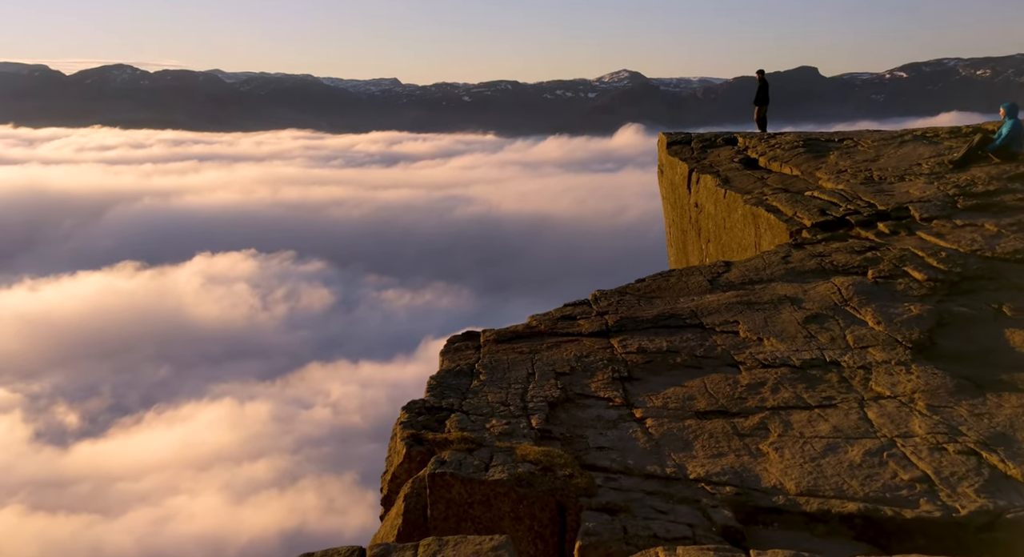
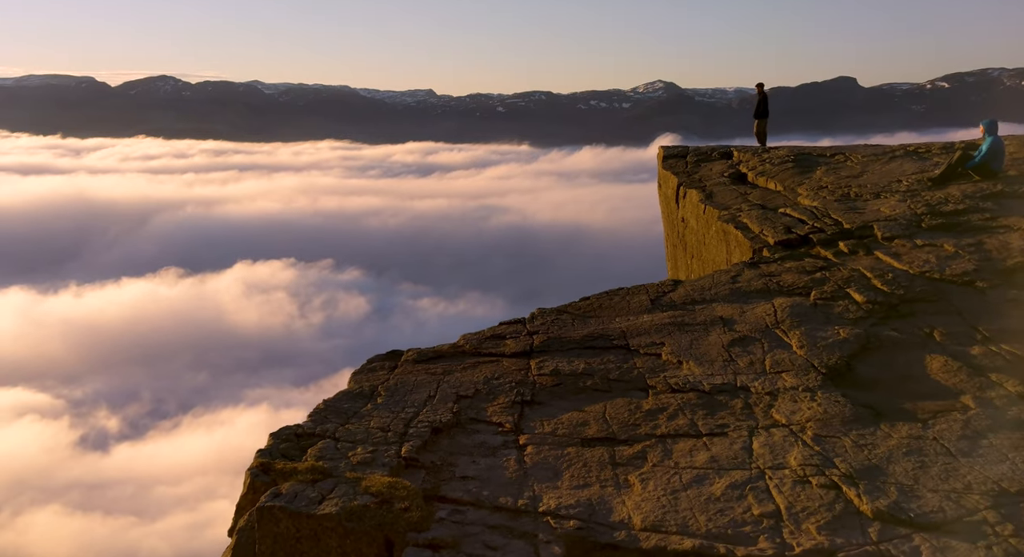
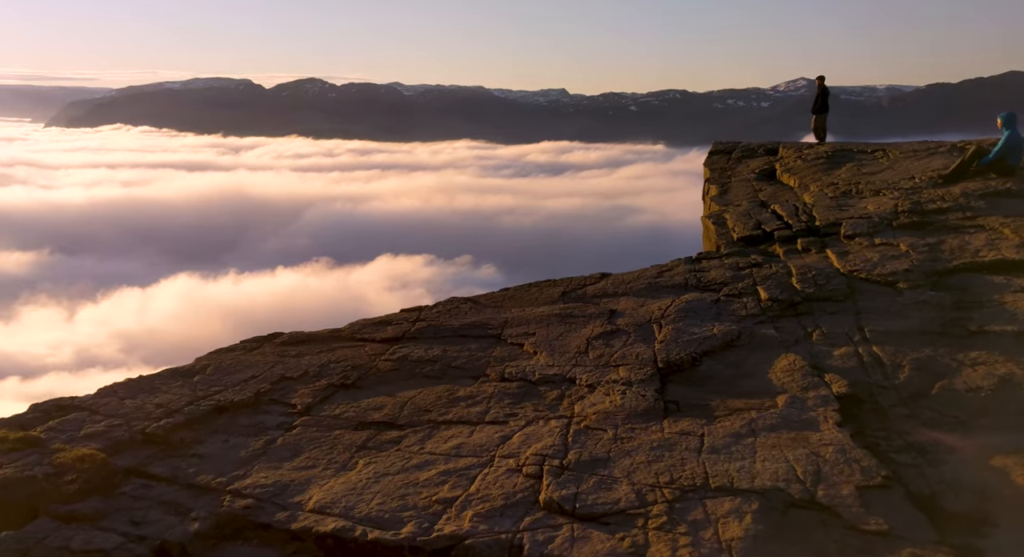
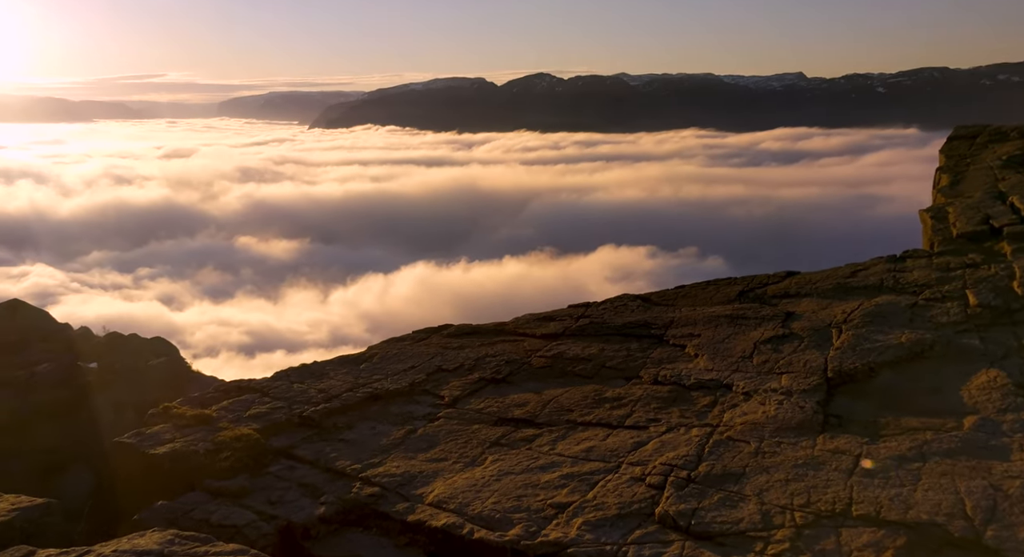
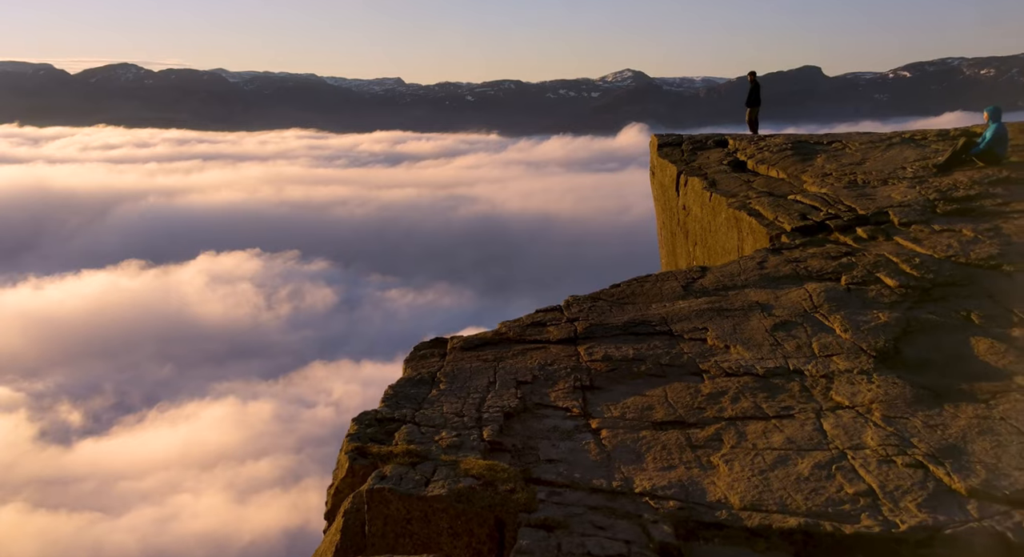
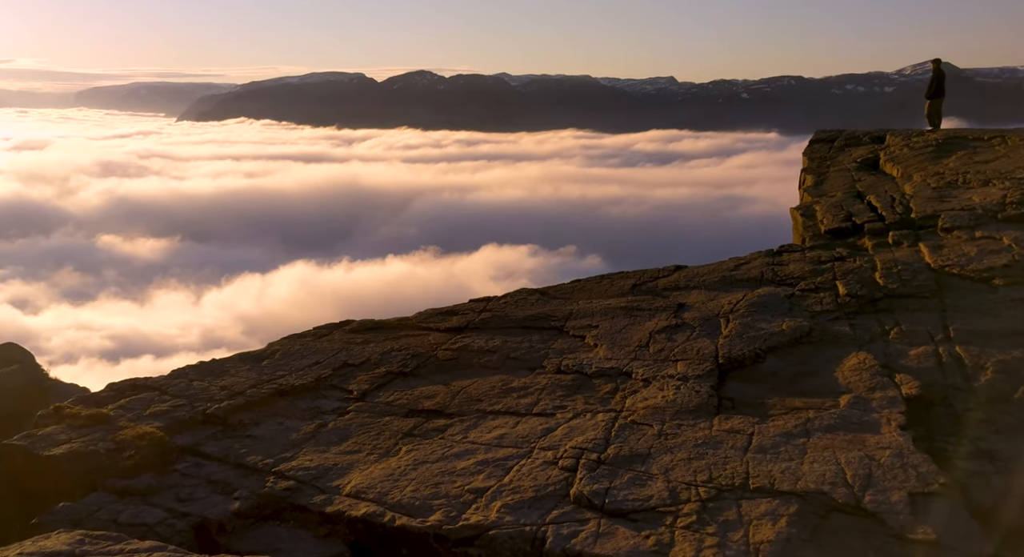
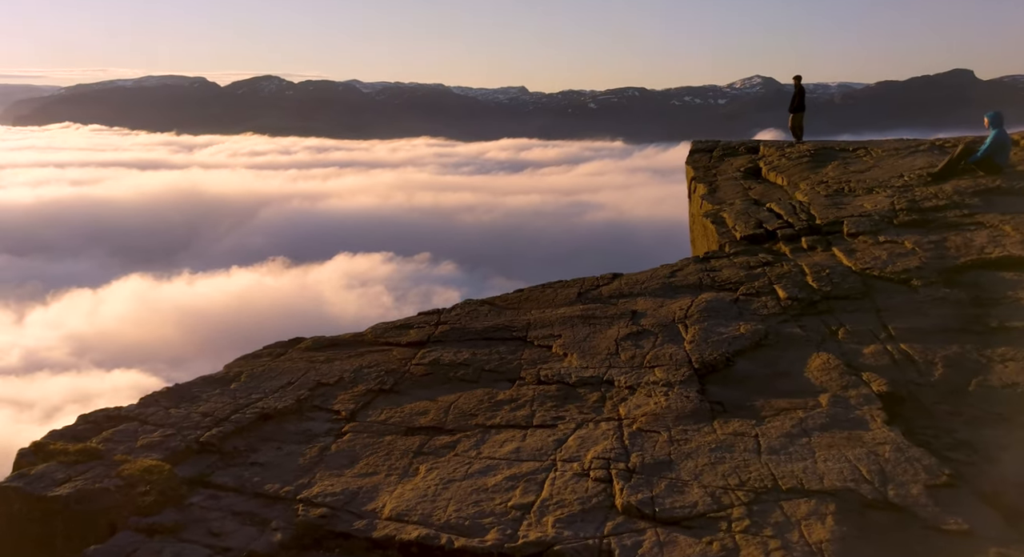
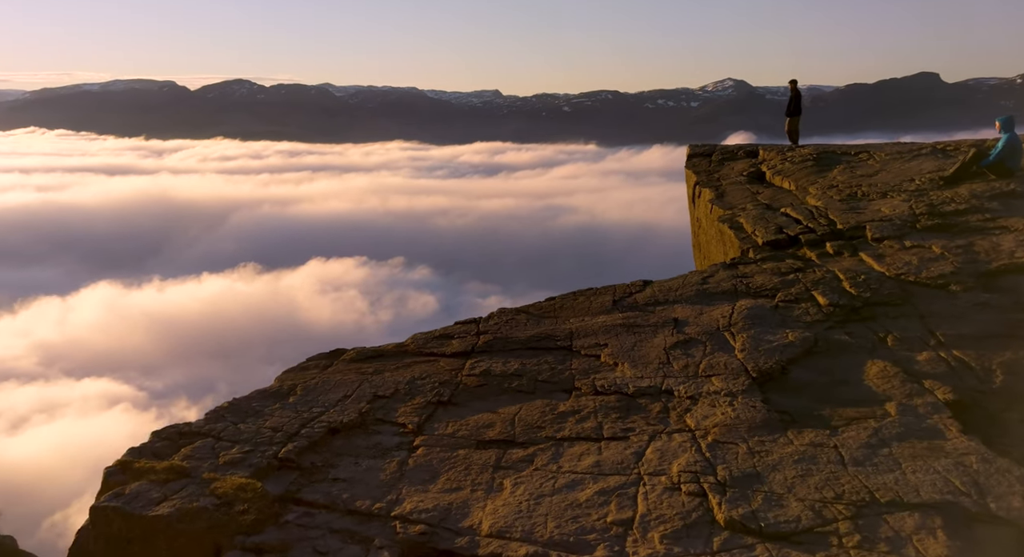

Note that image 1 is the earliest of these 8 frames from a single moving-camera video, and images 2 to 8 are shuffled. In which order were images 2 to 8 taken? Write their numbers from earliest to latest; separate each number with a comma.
5, 2, 8, 7, 3, 6, 4
